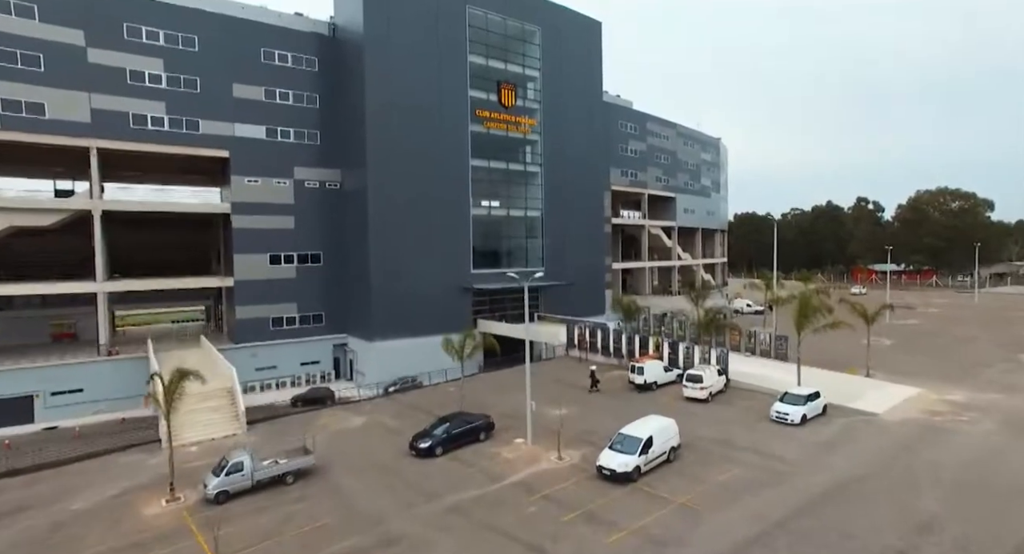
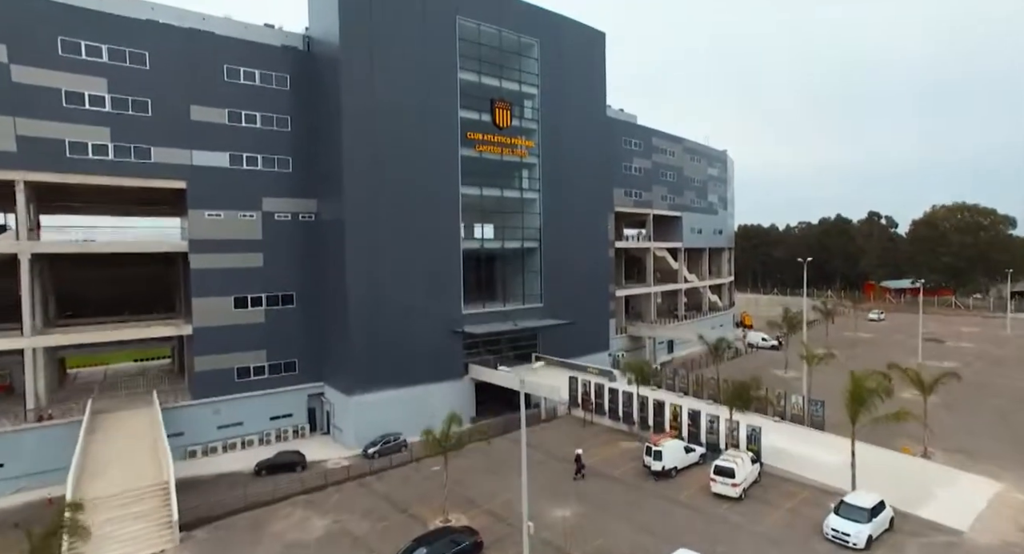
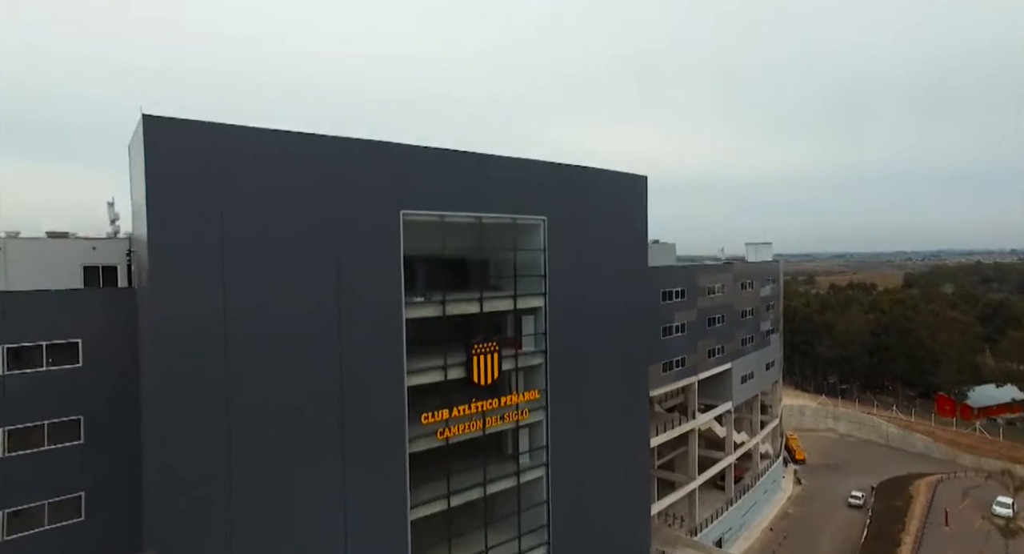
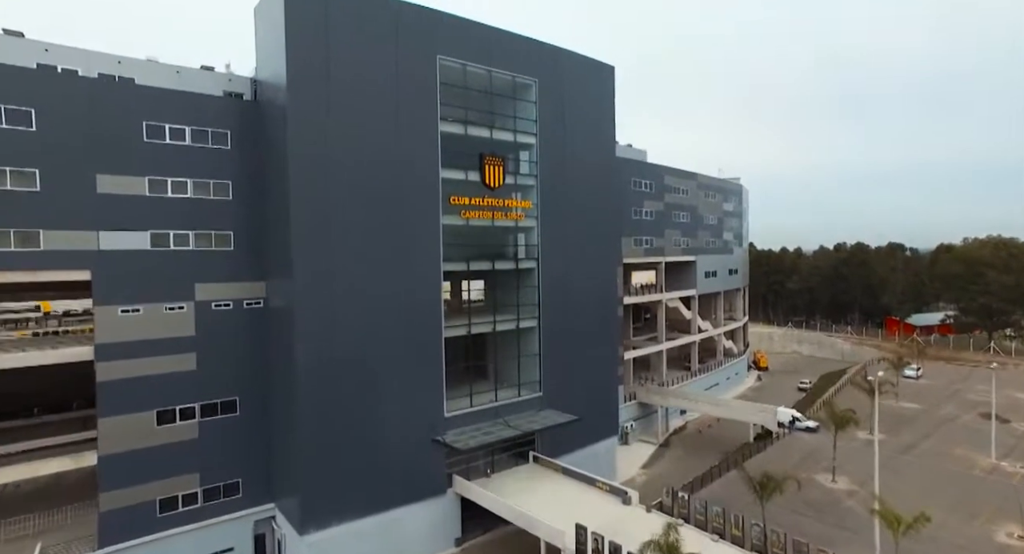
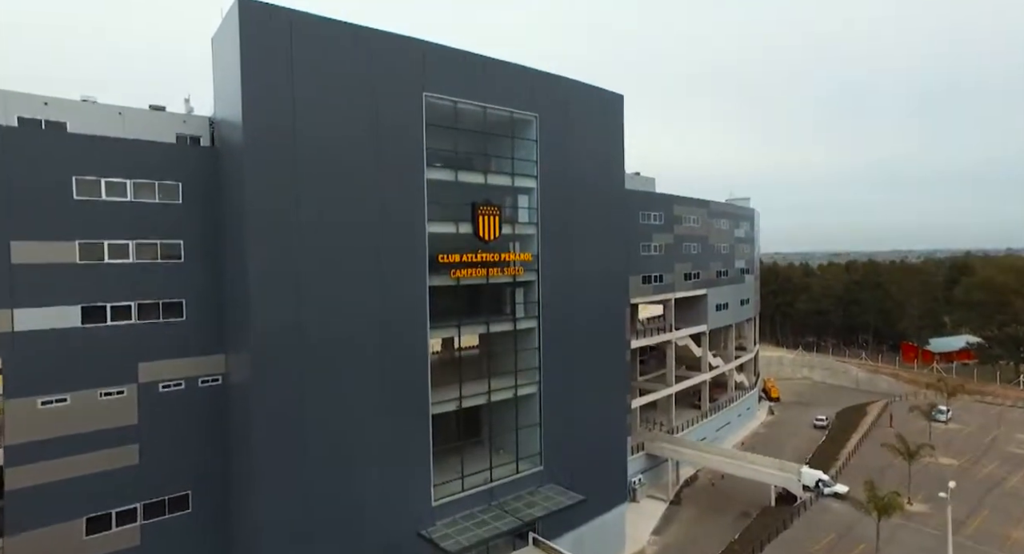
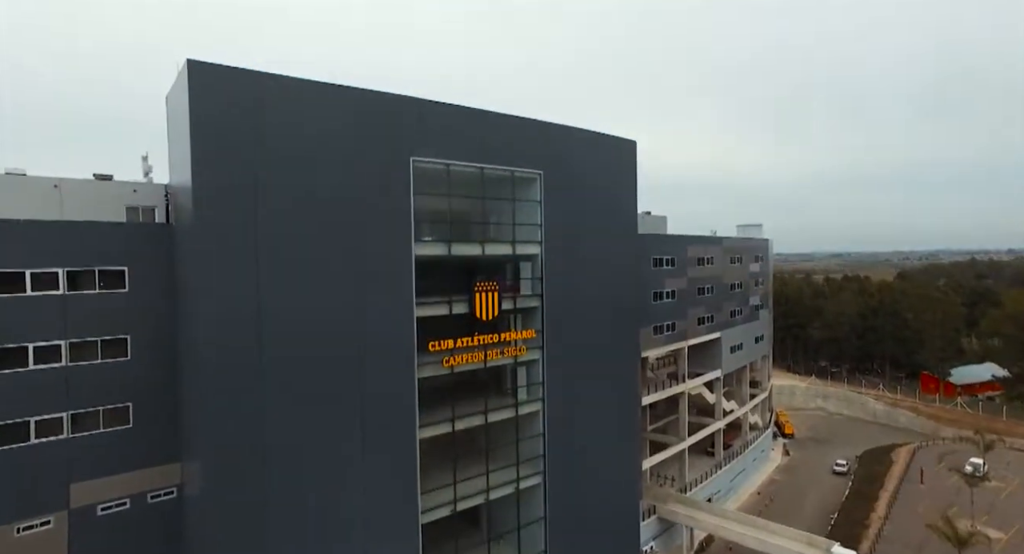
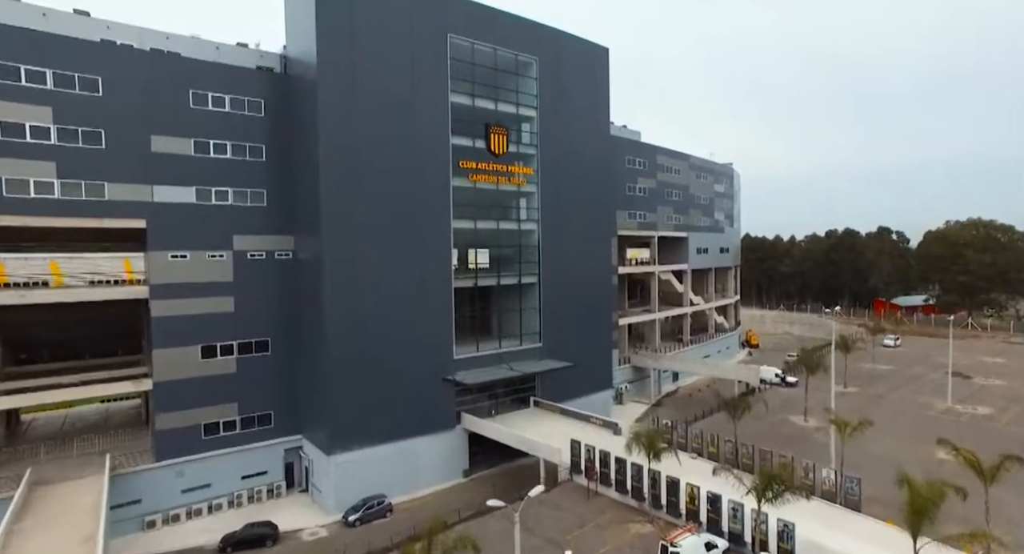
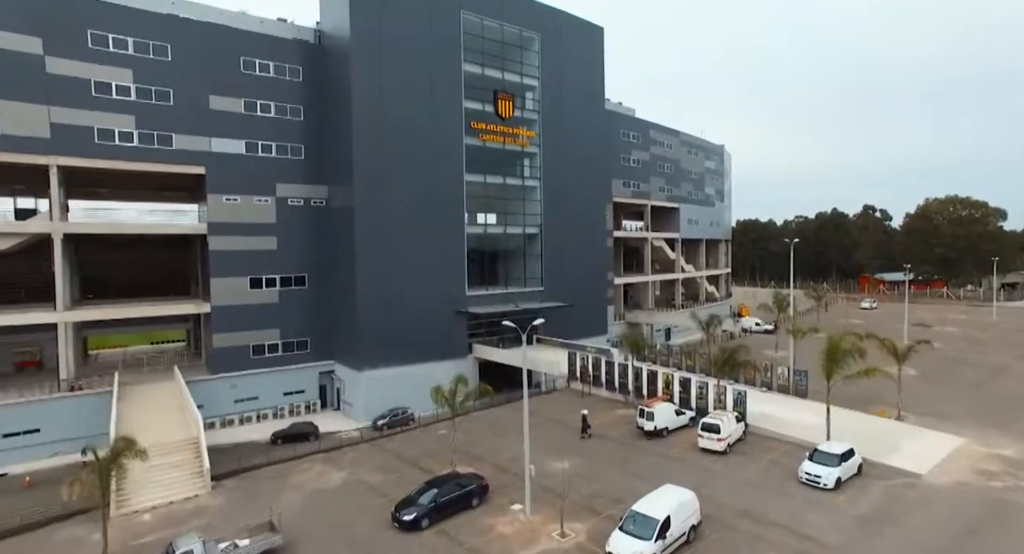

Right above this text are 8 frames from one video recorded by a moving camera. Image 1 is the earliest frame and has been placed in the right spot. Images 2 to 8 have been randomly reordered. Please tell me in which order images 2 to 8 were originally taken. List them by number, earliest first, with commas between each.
8, 2, 7, 4, 5, 6, 3
